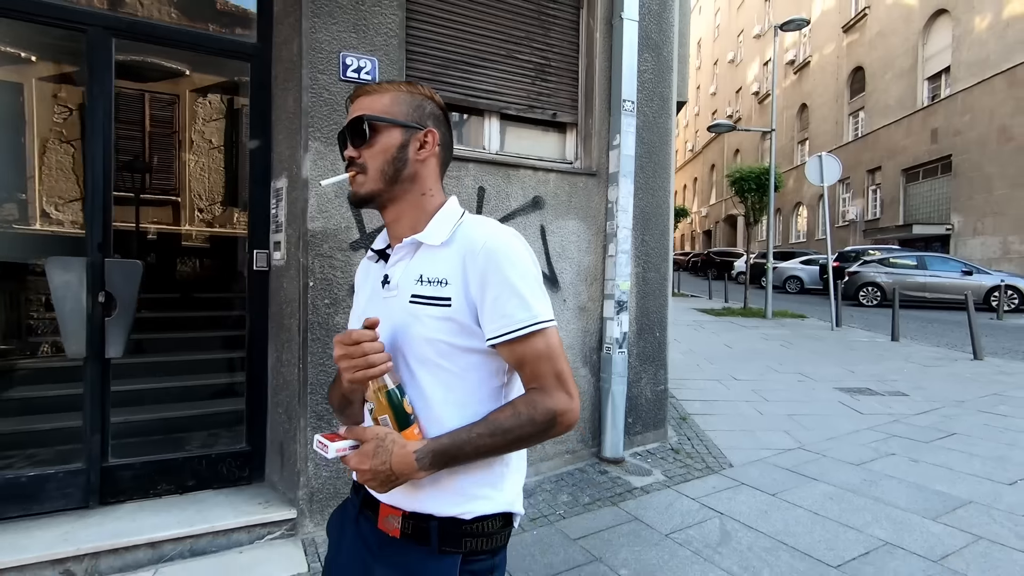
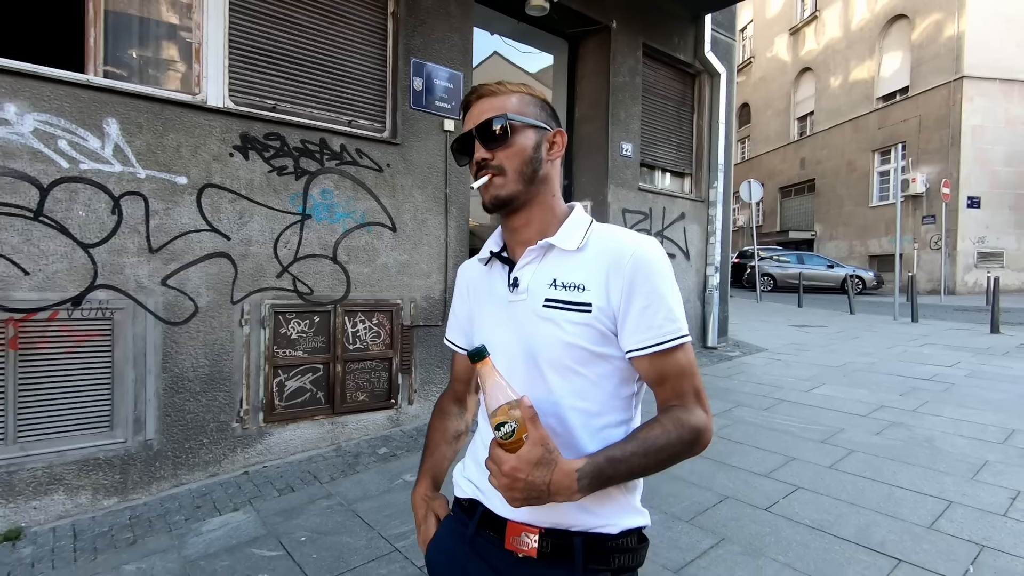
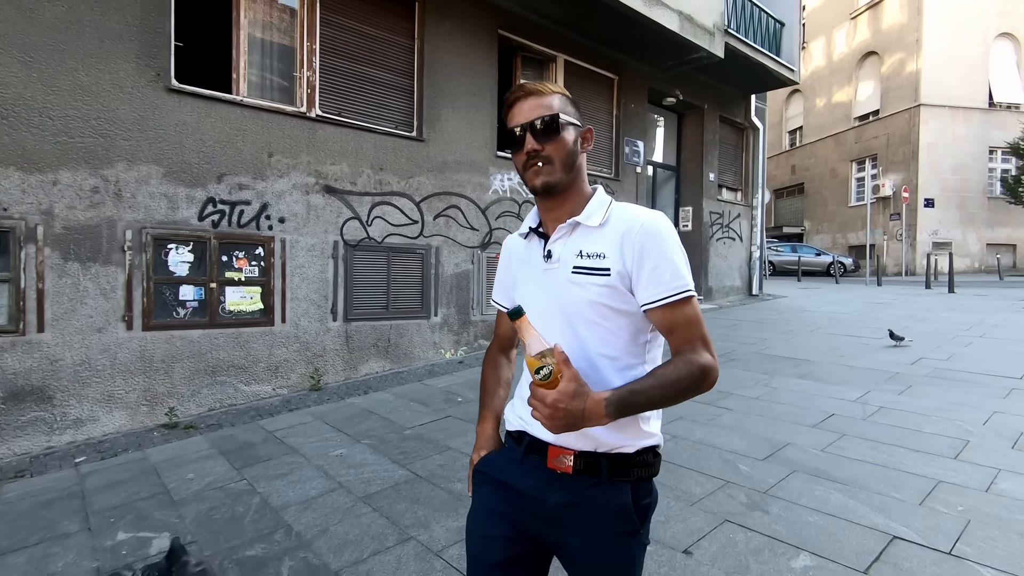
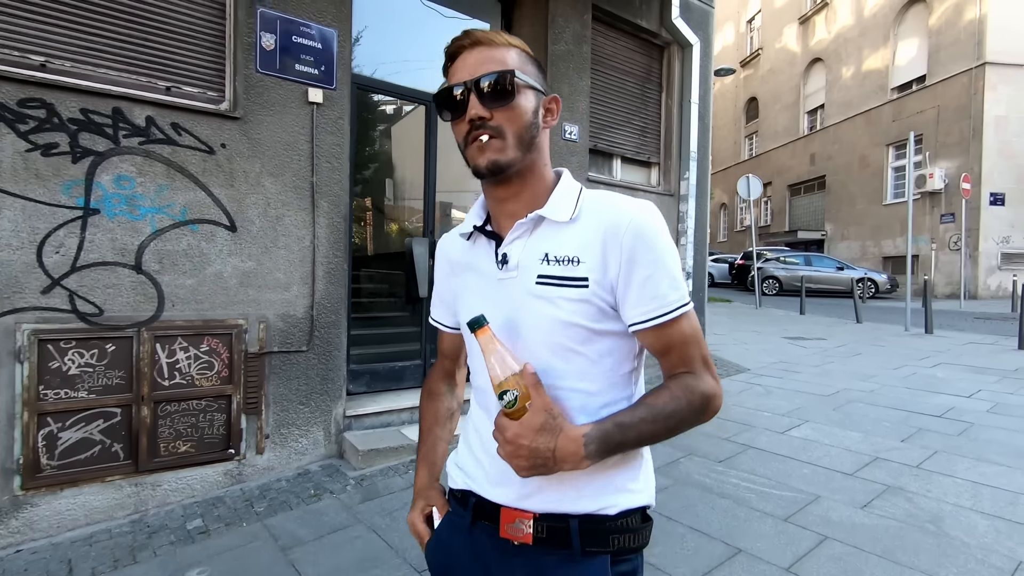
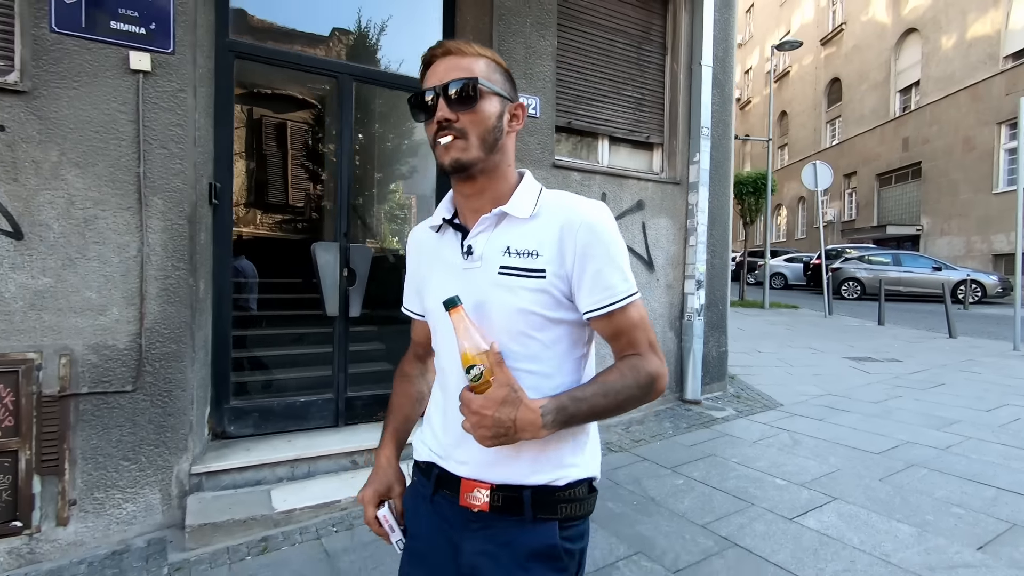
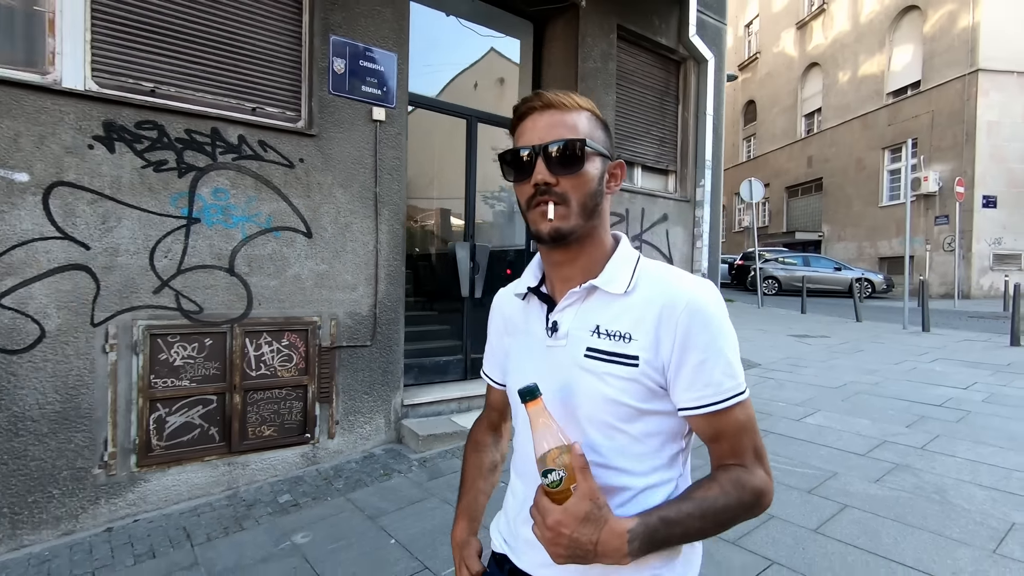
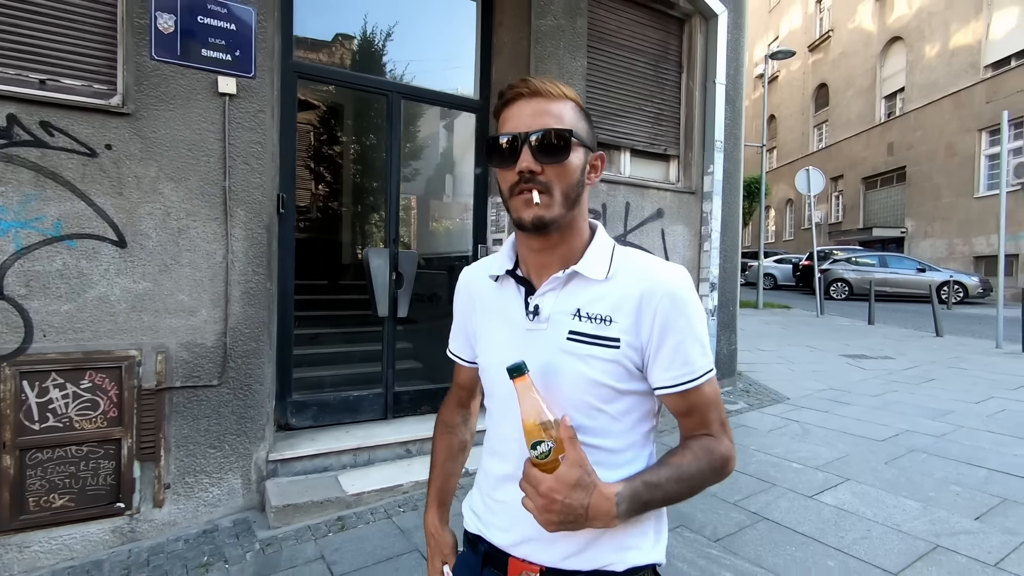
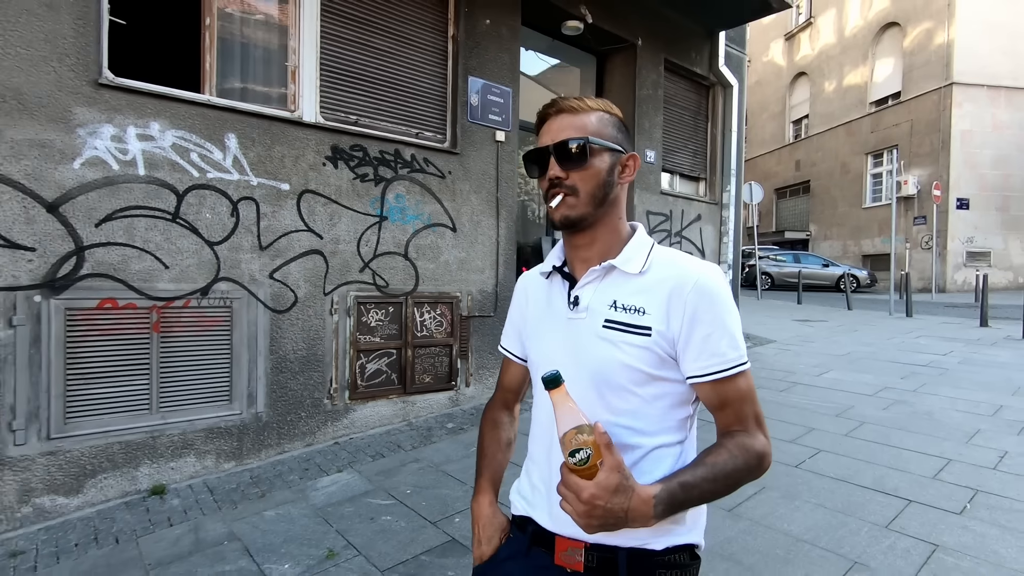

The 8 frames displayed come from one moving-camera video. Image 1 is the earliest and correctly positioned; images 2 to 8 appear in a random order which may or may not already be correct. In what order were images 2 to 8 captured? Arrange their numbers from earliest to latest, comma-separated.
5, 7, 4, 6, 2, 8, 3
